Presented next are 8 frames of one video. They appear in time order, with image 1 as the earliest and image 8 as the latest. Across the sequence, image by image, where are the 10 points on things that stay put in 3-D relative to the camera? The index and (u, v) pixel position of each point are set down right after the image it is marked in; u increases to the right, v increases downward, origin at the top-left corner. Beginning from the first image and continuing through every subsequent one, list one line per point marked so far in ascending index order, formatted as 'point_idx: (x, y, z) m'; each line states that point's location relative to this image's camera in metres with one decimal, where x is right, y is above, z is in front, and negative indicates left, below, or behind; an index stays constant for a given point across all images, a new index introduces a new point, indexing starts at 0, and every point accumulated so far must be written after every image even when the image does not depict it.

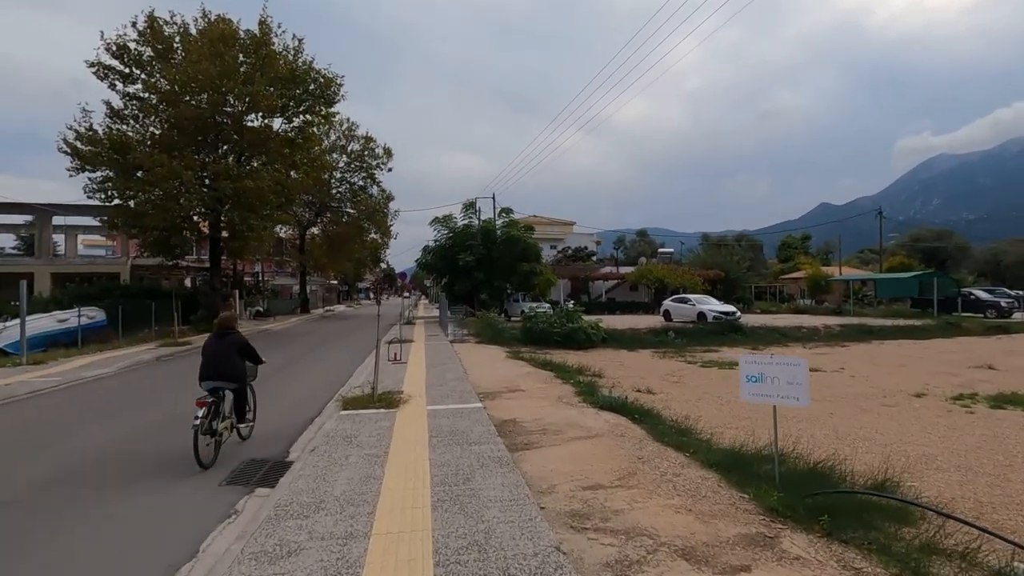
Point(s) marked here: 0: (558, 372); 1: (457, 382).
0: (+1.4, -2.5, +16.2) m
1: (-1.4, -2.5, +14.0) m
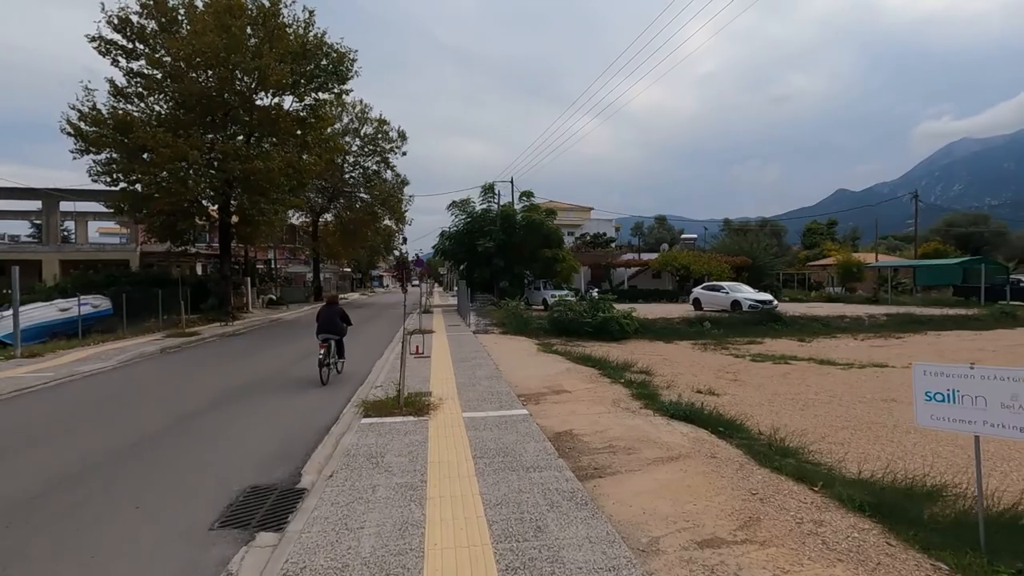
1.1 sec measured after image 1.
0: (+2.4, -2.1, +14.4) m
1: (-0.5, -2.2, +12.3) m
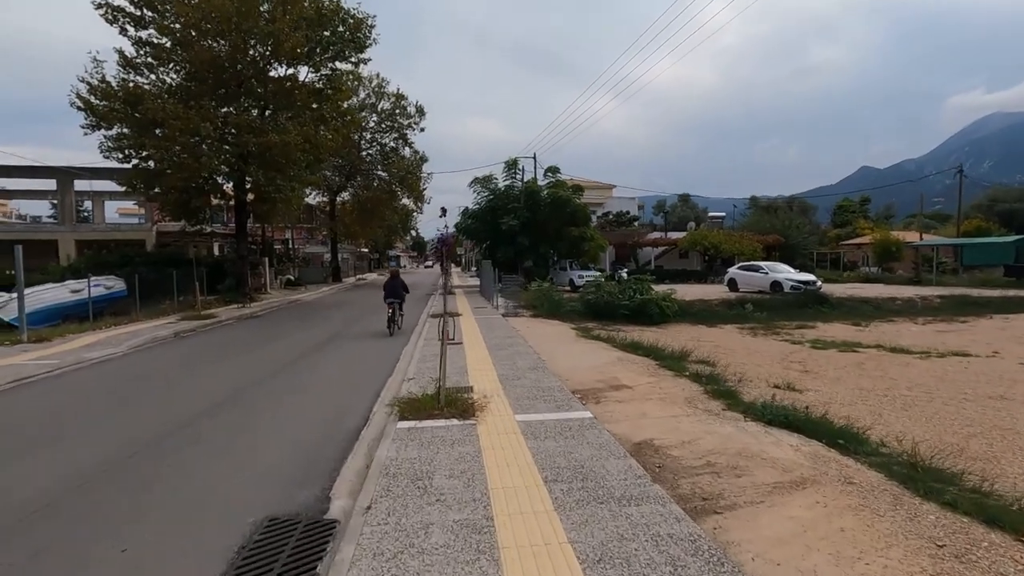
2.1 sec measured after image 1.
0: (+3.5, -1.7, +12.9) m
1: (+0.5, -1.8, +10.9) m
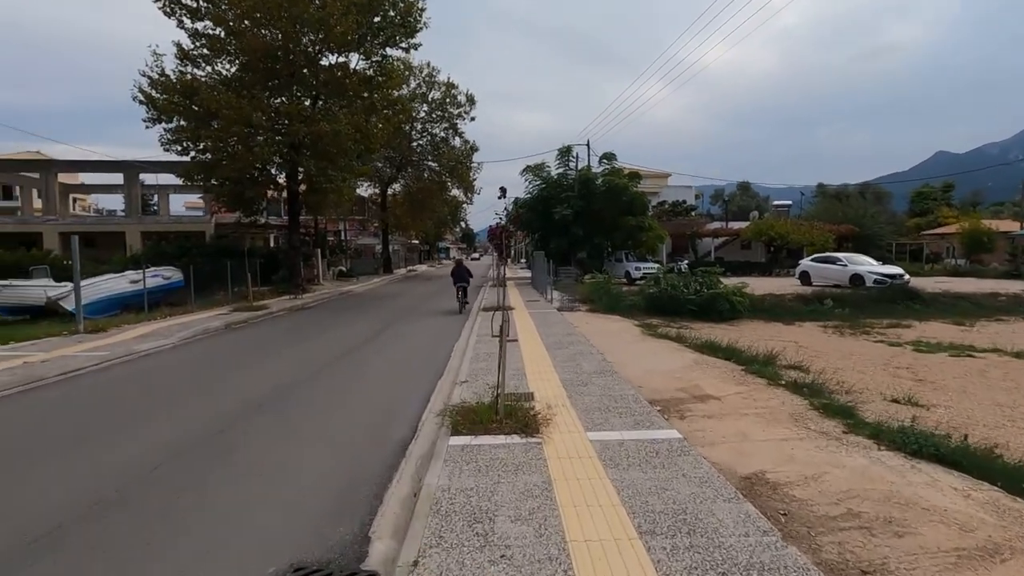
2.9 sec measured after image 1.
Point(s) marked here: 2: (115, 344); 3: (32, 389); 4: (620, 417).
0: (+4.8, -1.5, +11.3) m
1: (+1.7, -1.6, +9.5) m
2: (-10.9, -1.6, +14.7) m
3: (-9.8, -2.1, +11.0) m
4: (+1.5, -1.8, +7.4) m
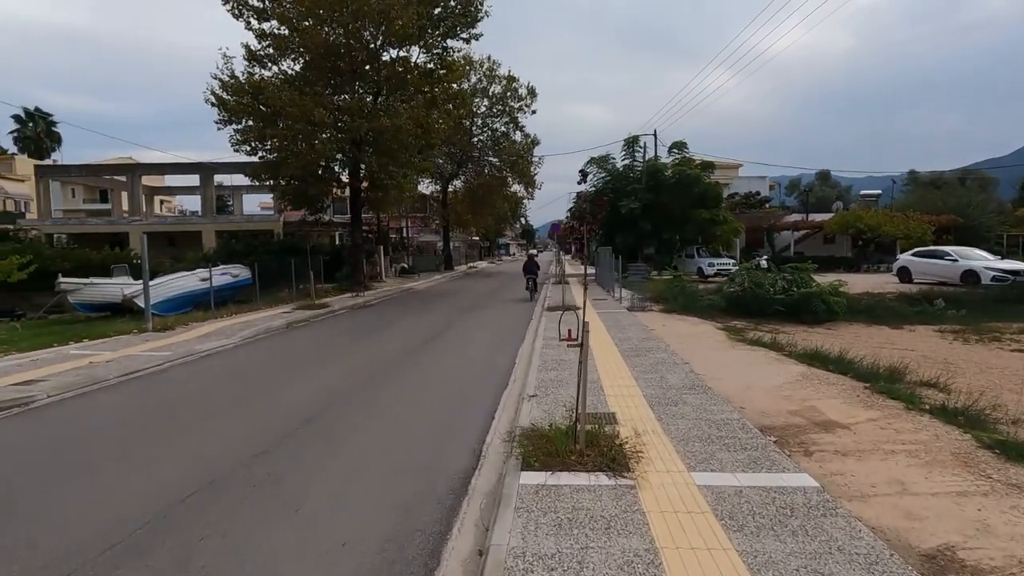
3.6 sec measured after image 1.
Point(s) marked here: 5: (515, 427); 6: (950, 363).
0: (+6.1, -1.6, +9.5) m
1: (+2.8, -1.7, +8.1) m
2: (-9.1, -1.5, +14.6) m
3: (-8.4, -2.1, +10.8) m
4: (+2.4, -1.8, +6.0) m
5: (0.0, -1.9, +7.3) m
6: (+9.5, -1.6, +11.6) m
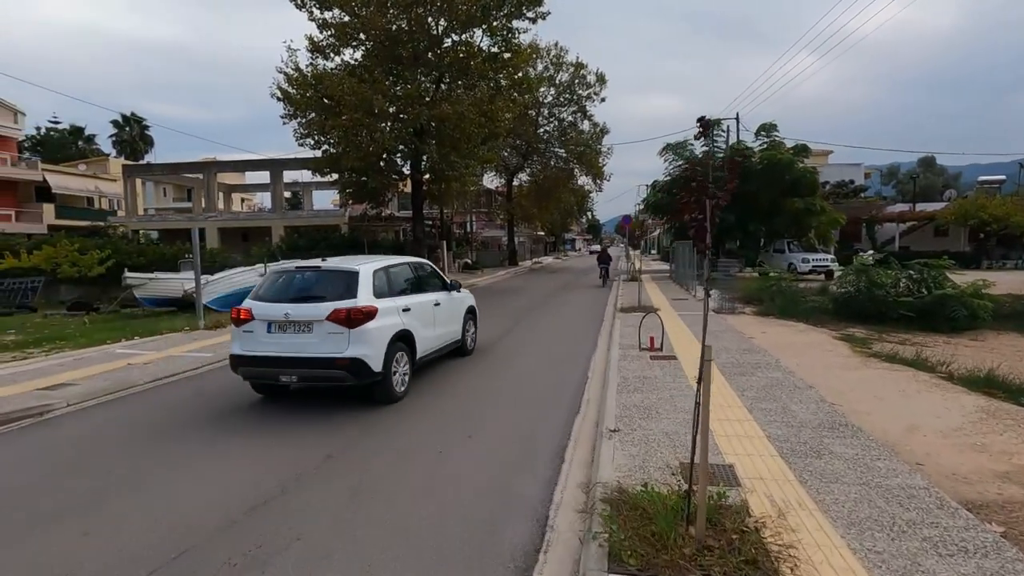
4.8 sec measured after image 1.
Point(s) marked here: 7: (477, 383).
0: (+7.1, -1.6, +6.8) m
1: (+3.7, -1.7, +5.8) m
2: (-7.4, -1.4, +13.7) m
3: (-7.1, -2.0, +9.8) m
4: (+3.0, -1.9, +3.8) m
5: (+0.7, -1.9, +5.4) m
6: (+10.7, -1.7, +8.5) m
7: (-0.7, -1.9, +9.9) m
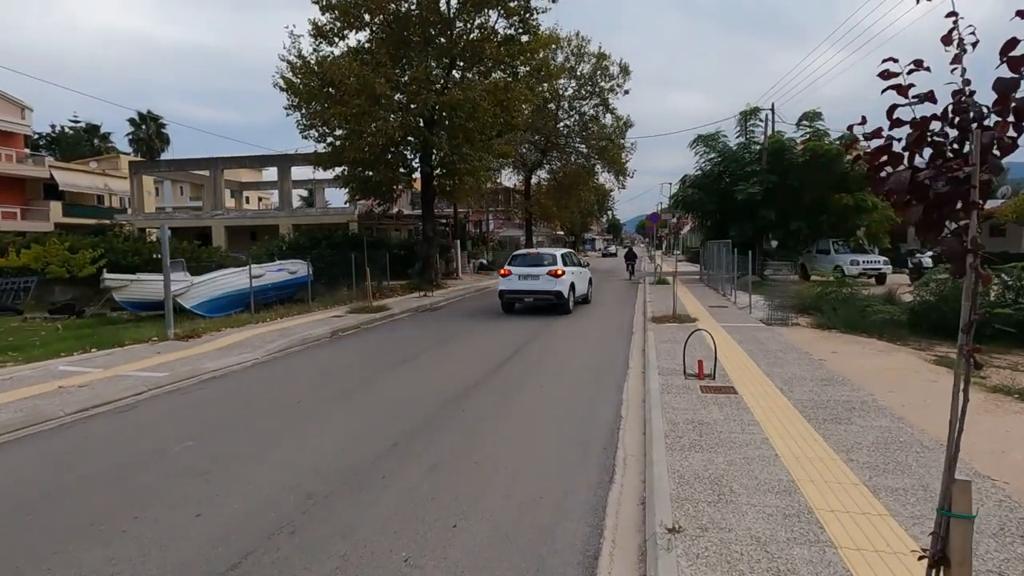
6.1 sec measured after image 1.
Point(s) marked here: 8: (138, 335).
0: (+7.2, -1.8, +4.3) m
1: (+3.7, -1.9, +3.4) m
2: (-7.1, -1.6, +11.7) m
3: (-7.0, -2.1, +7.8) m
4: (+3.0, -2.1, +1.4) m
5: (+0.7, -2.1, +3.0) m
6: (+10.8, -1.9, +5.8) m
7: (-0.6, -2.0, +7.6) m
8: (-10.0, -1.3, +14.3) m
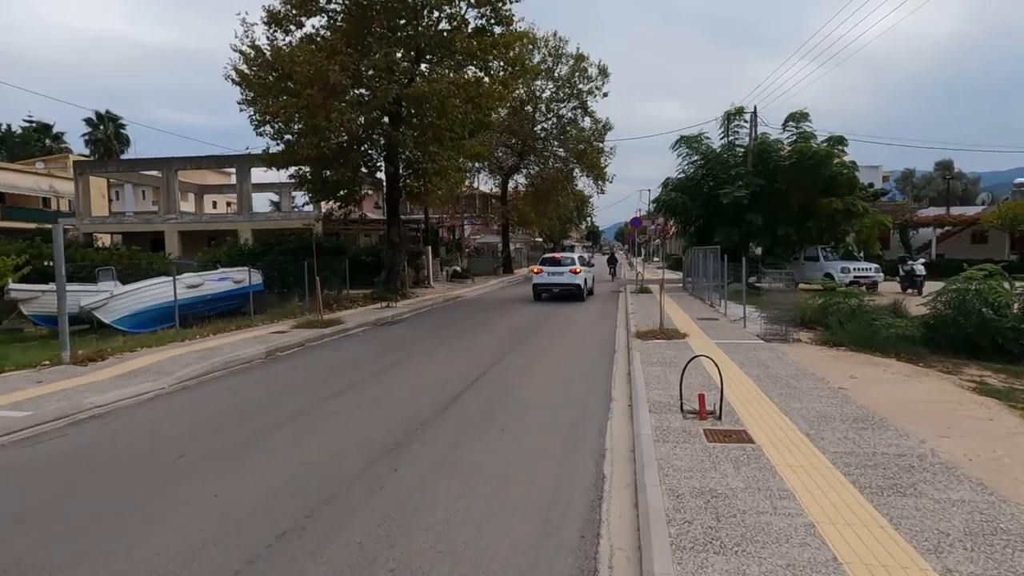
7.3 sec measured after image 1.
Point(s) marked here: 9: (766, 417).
0: (+6.7, -2.0, +2.6) m
1: (+3.3, -2.0, +1.6) m
2: (-7.8, -1.8, +9.5) m
3: (-7.6, -2.4, +5.6) m
4: (+2.6, -2.2, -0.5) m
5: (+0.3, -2.2, +1.1) m
6: (+10.3, -2.1, +4.2) m
7: (-1.2, -2.2, +5.6) m
8: (-10.8, -1.6, +12.0) m
9: (+3.2, -1.7, +6.7) m
